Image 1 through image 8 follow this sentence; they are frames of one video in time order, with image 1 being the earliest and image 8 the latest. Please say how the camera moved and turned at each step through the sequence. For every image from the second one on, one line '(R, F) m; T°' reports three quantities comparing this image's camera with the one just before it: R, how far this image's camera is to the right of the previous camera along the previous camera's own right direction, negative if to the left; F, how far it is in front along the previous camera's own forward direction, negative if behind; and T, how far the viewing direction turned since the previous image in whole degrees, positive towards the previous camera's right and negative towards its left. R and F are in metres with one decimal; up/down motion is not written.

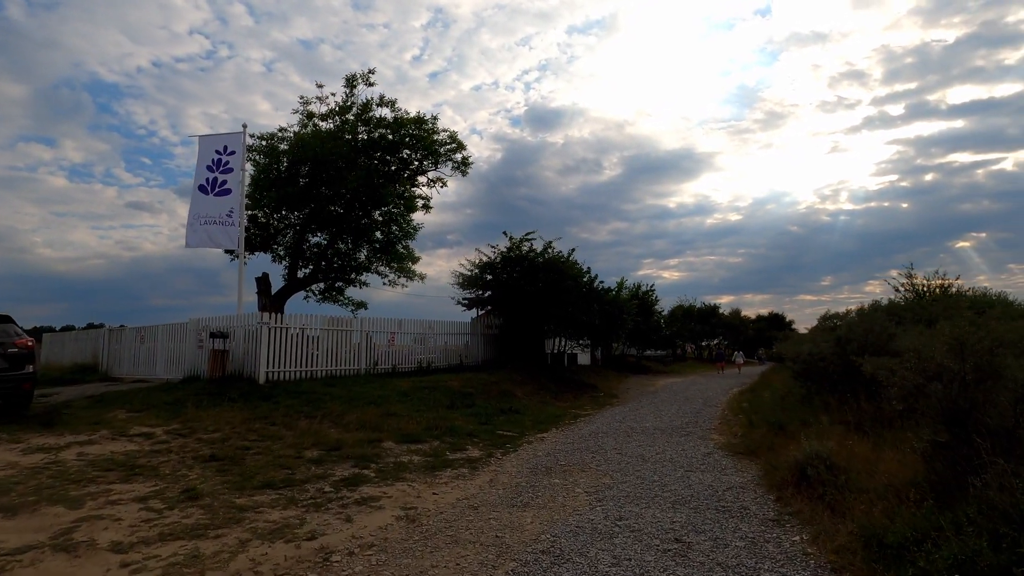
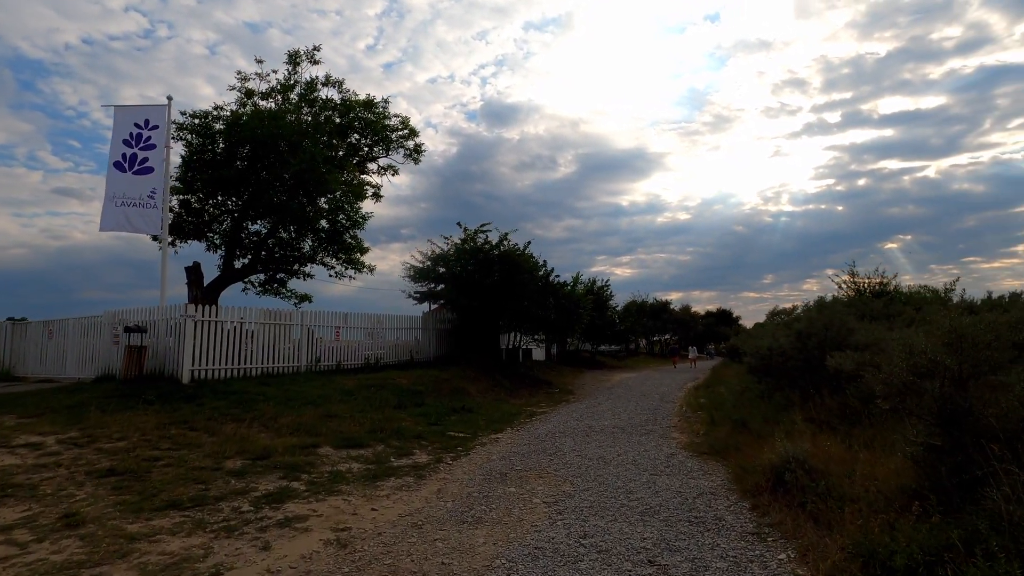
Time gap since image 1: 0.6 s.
(0.0, +0.8) m; +5°
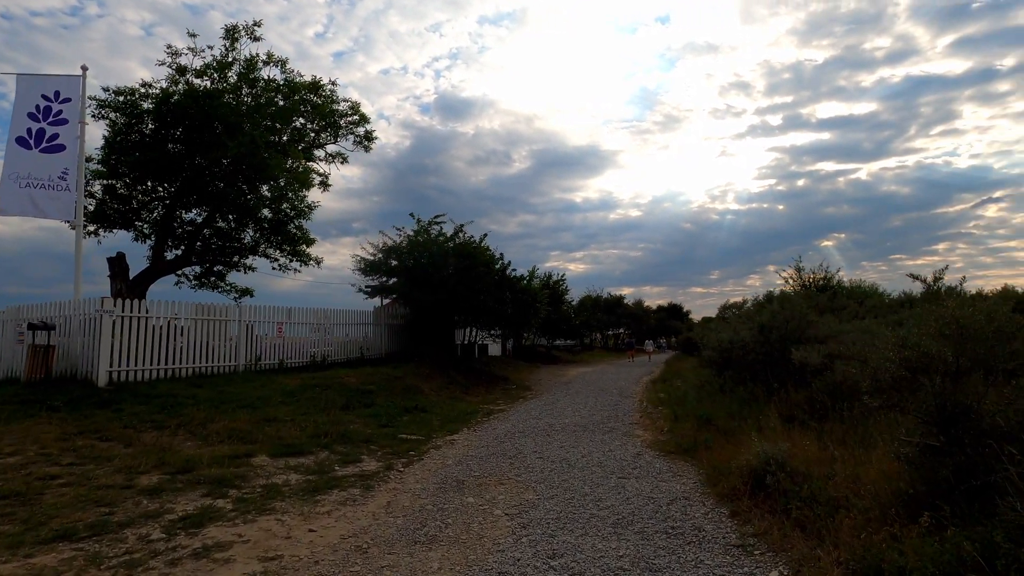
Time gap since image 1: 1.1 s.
(0.0, +0.7) m; +5°
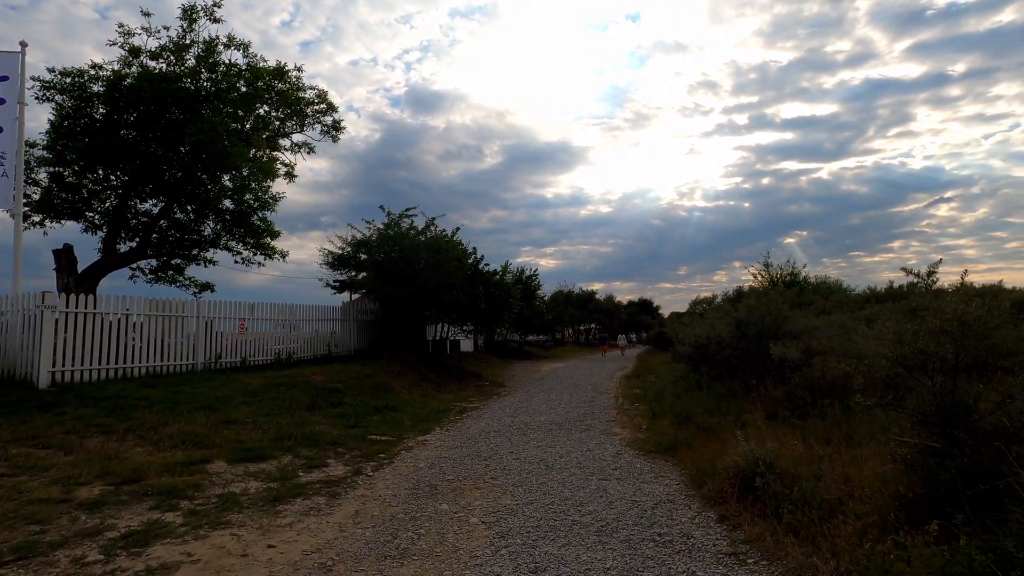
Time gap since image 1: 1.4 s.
(-0.1, +0.4) m; +3°
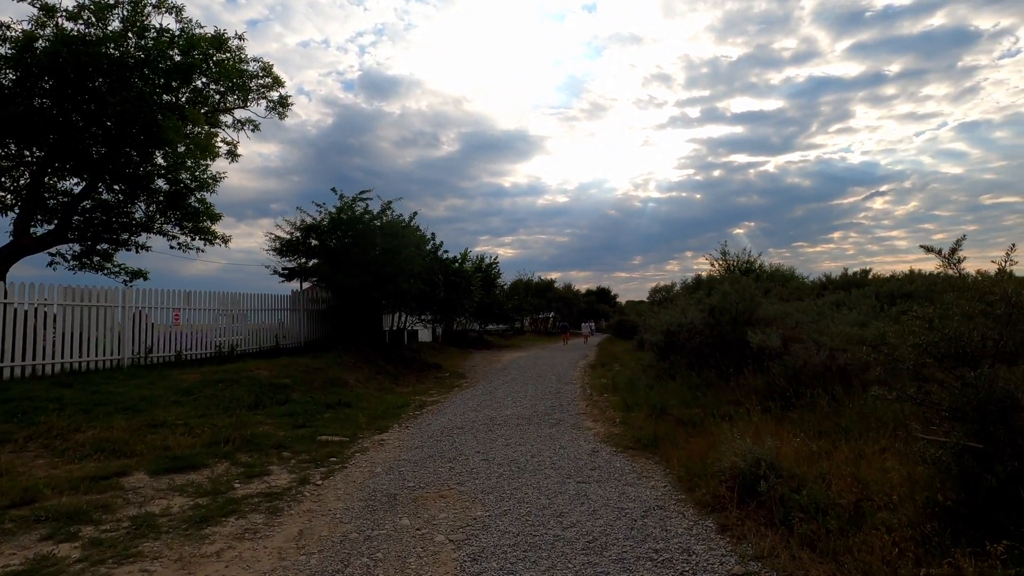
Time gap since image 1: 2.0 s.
(-0.1, +0.8) m; +5°
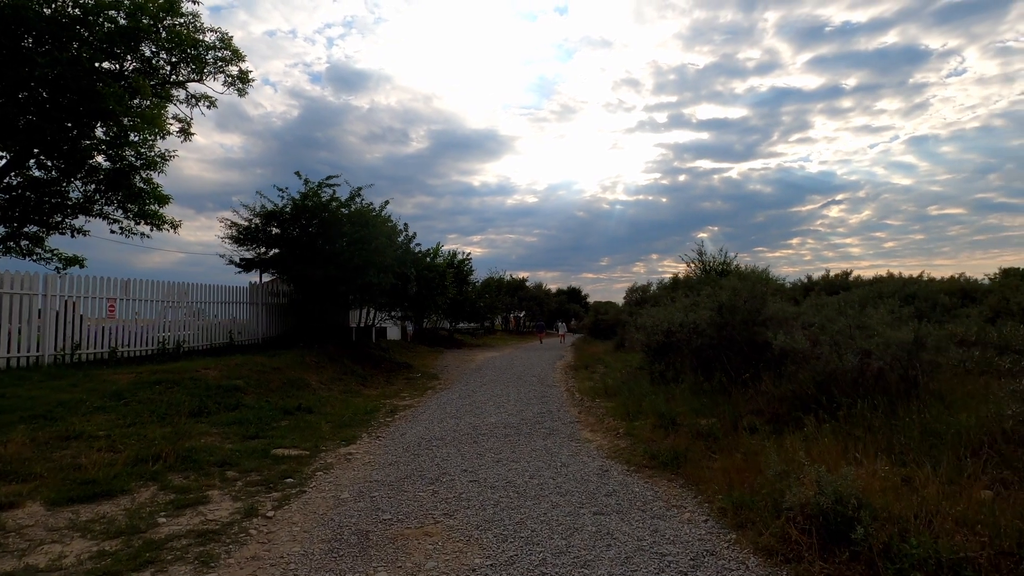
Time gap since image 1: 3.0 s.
(-0.4, +1.2) m; +3°
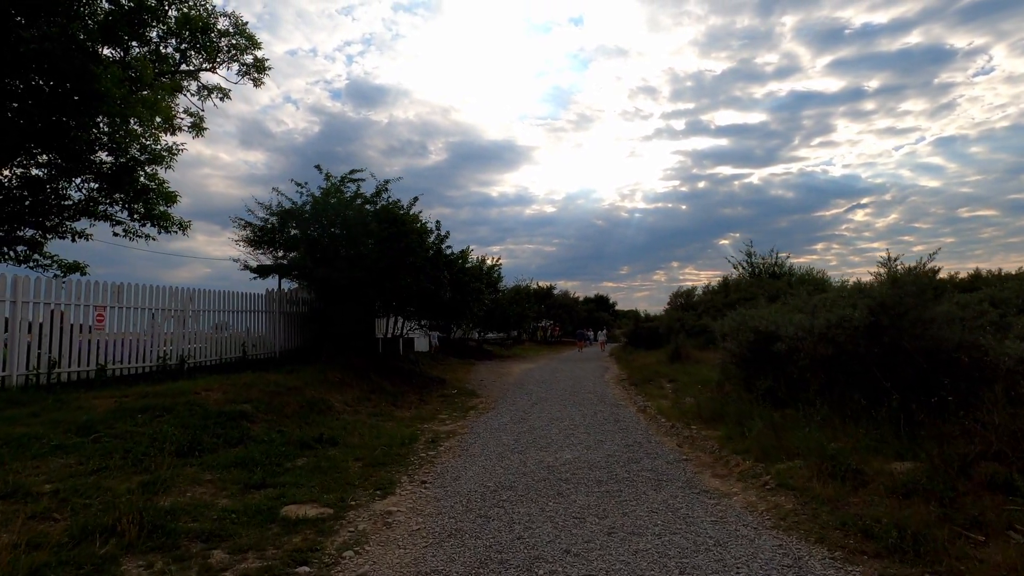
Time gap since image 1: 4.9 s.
(-0.9, +2.3) m; -2°
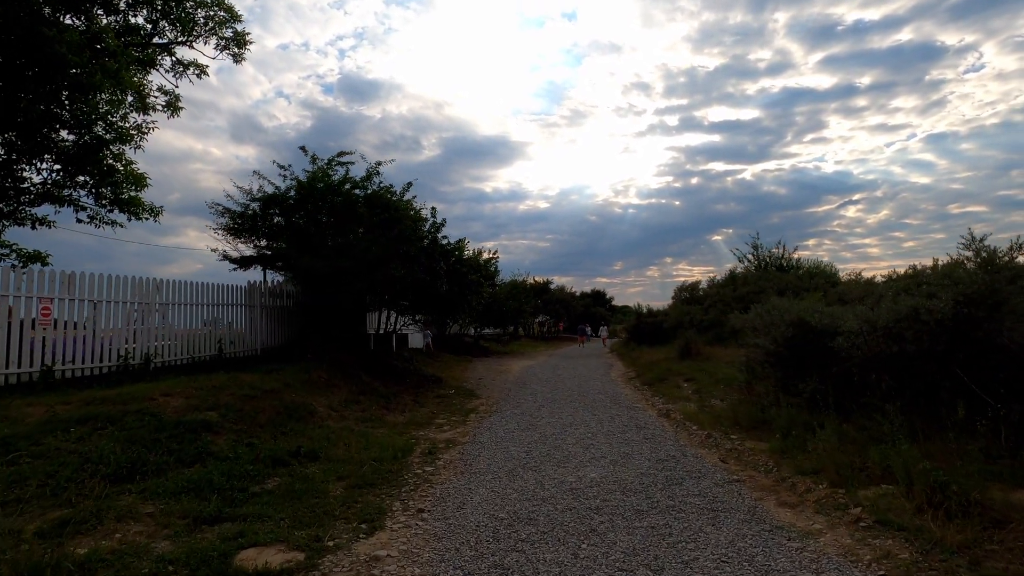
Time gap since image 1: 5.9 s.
(-0.2, +1.3) m; +1°
